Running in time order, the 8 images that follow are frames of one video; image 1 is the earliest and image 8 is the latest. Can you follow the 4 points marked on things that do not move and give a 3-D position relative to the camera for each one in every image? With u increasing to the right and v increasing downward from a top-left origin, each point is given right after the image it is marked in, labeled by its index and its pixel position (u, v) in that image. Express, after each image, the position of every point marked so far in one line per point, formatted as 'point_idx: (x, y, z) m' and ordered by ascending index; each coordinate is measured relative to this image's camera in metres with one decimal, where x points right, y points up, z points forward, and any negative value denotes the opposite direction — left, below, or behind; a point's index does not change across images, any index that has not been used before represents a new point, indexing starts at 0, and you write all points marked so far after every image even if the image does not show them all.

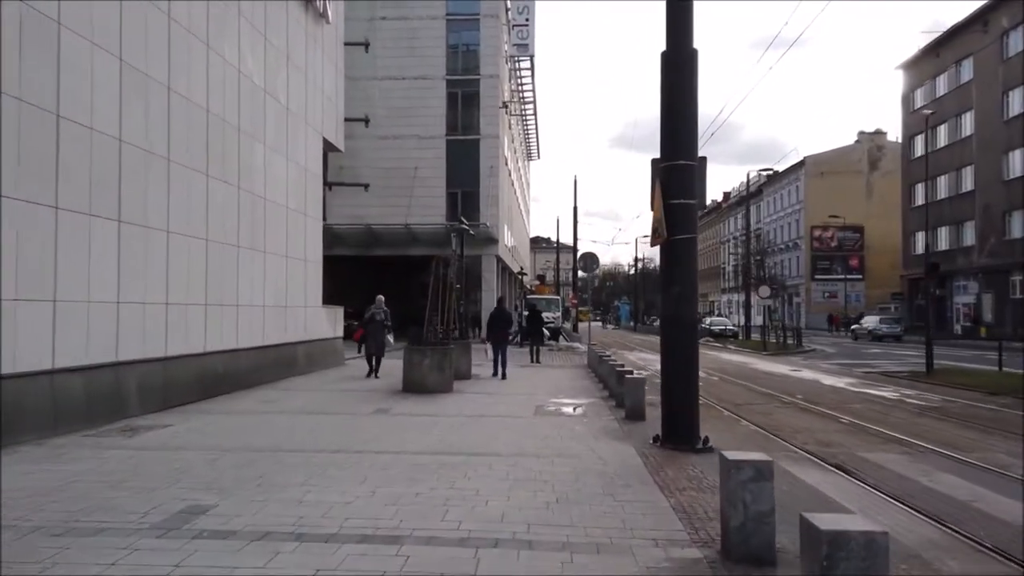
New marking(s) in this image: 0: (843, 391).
0: (+7.5, -2.4, +16.8) m
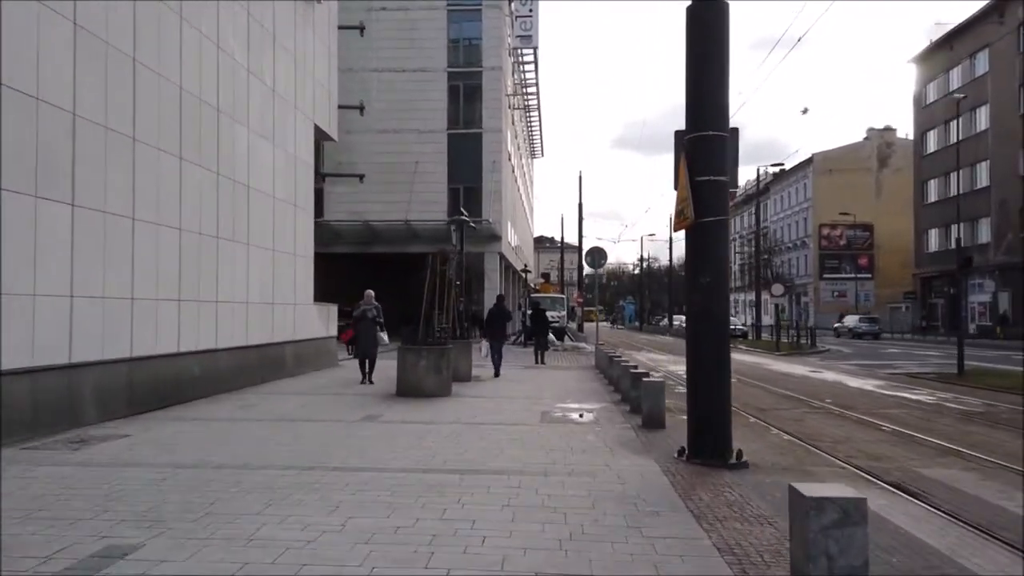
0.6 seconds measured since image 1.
0: (+7.6, -2.2, +15.5) m
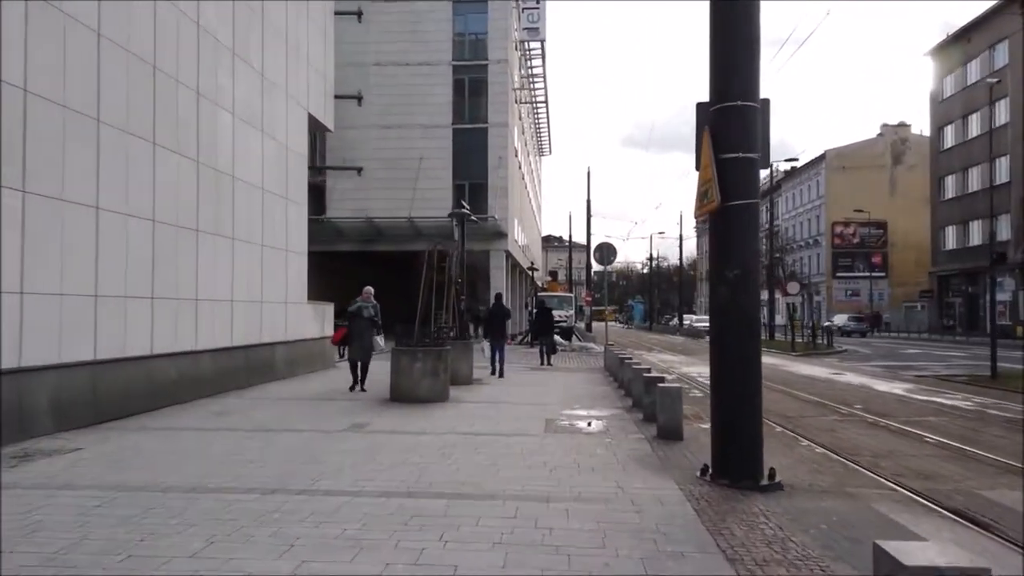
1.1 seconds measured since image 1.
0: (+7.7, -2.2, +14.4) m
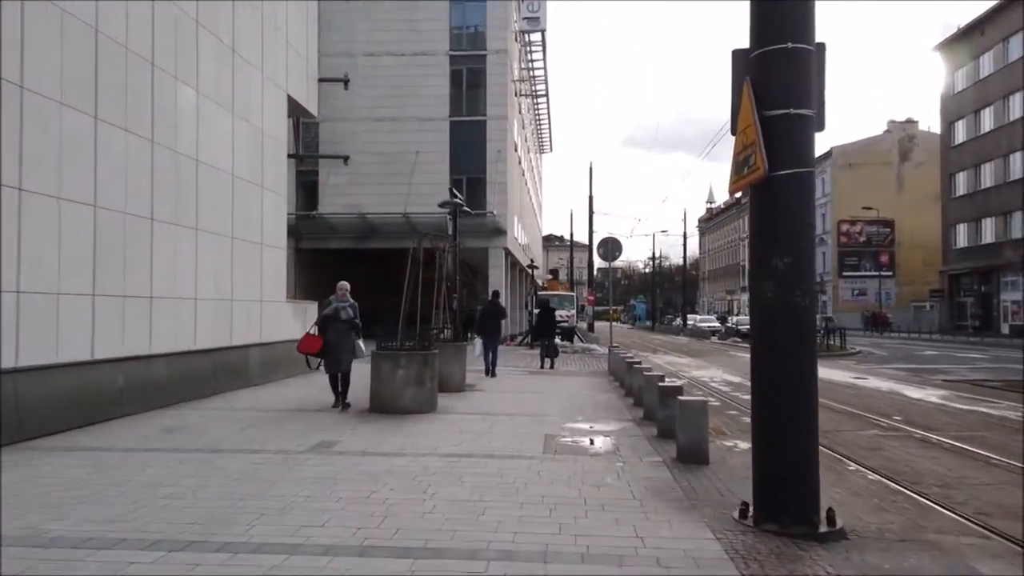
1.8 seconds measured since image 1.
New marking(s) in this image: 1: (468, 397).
0: (+7.6, -2.1, +12.8) m
1: (-0.8, -2.1, +14.0) m
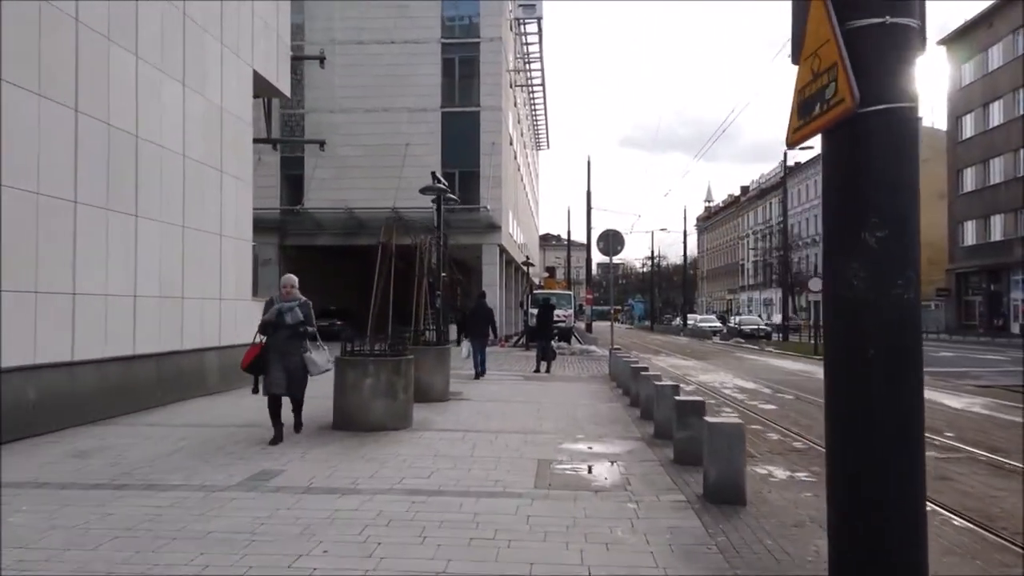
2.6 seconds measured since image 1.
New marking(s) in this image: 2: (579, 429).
0: (+7.4, -2.0, +11.1) m
1: (-1.0, -2.0, +12.3) m
2: (+0.9, -2.0, +10.2) m
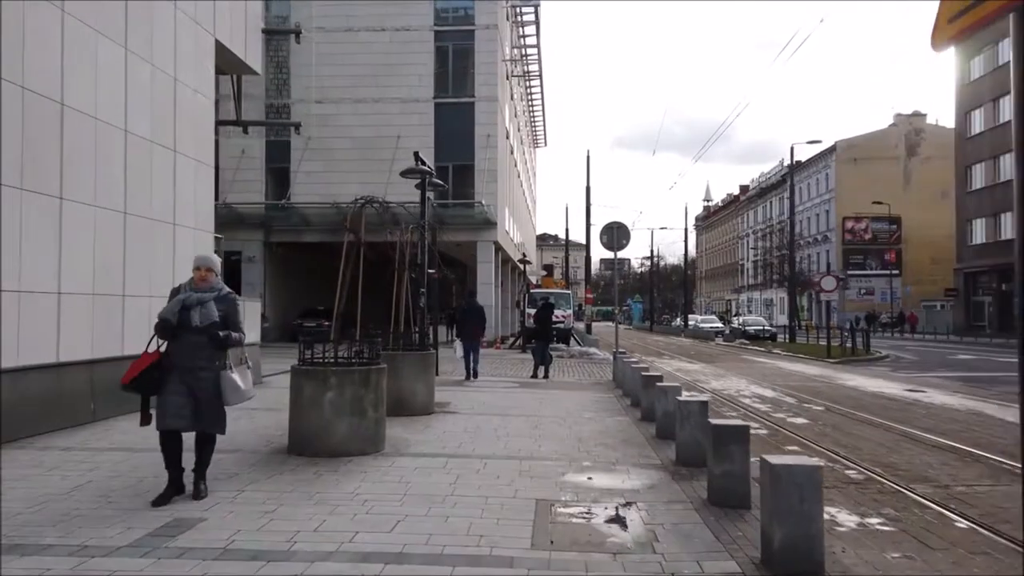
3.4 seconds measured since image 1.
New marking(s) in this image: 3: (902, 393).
0: (+7.4, -2.0, +9.5) m
1: (-1.1, -1.9, +10.5) m
2: (+0.8, -1.9, +8.5) m
3: (+8.5, -2.3, +16.1) m
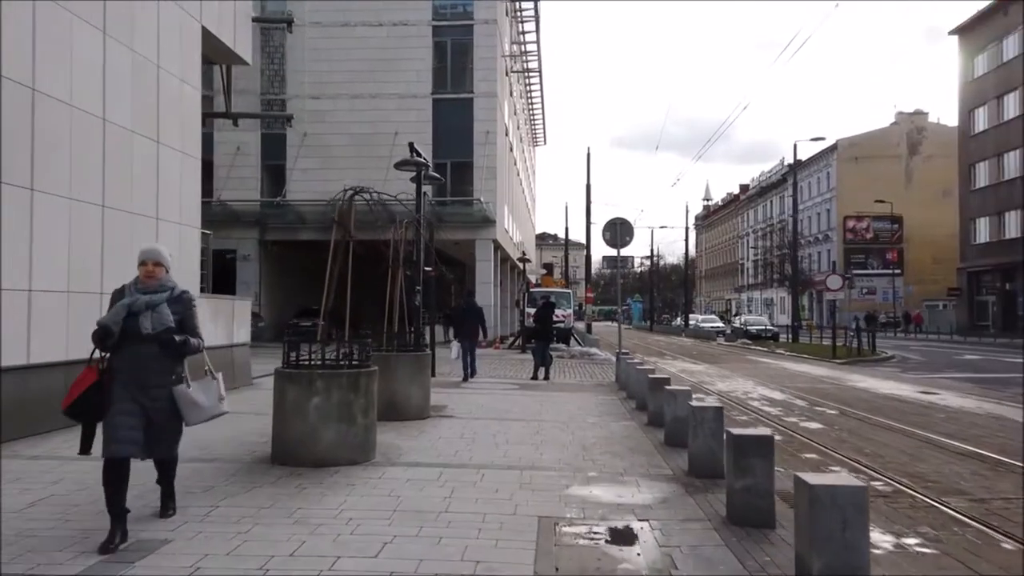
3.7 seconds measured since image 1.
0: (+7.3, -2.0, +8.9) m
1: (-1.1, -1.9, +10.0) m
2: (+0.8, -1.9, +7.9) m
3: (+8.5, -2.3, +15.5) m
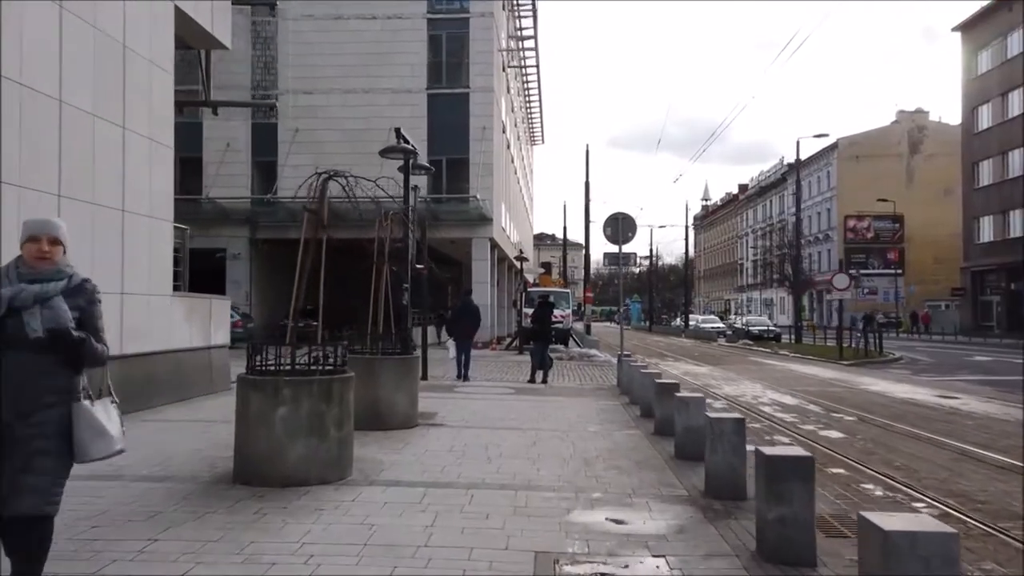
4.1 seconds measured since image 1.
0: (+7.3, -1.9, +8.0) m
1: (-1.2, -1.9, +9.1) m
2: (+0.8, -1.8, +7.1) m
3: (+8.4, -2.3, +14.6) m
